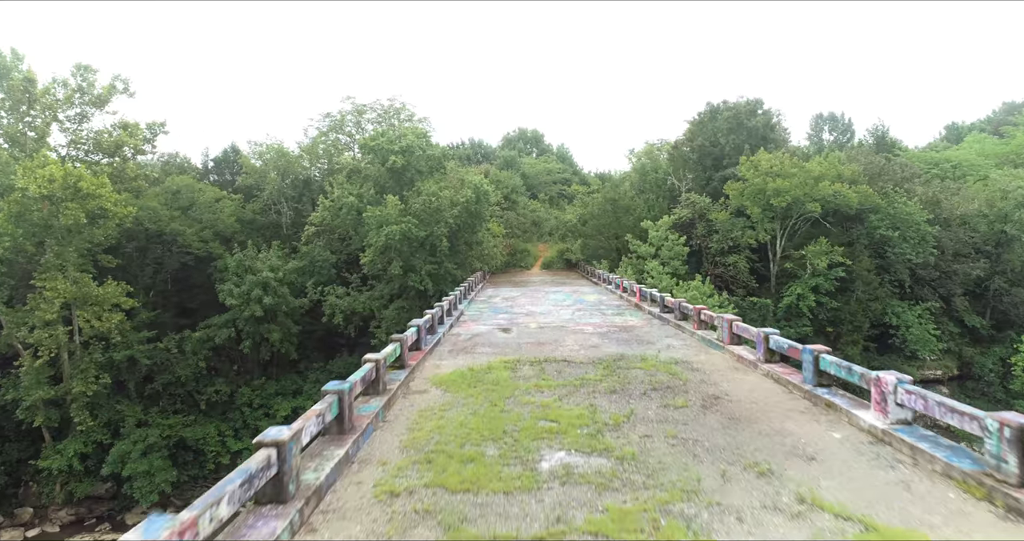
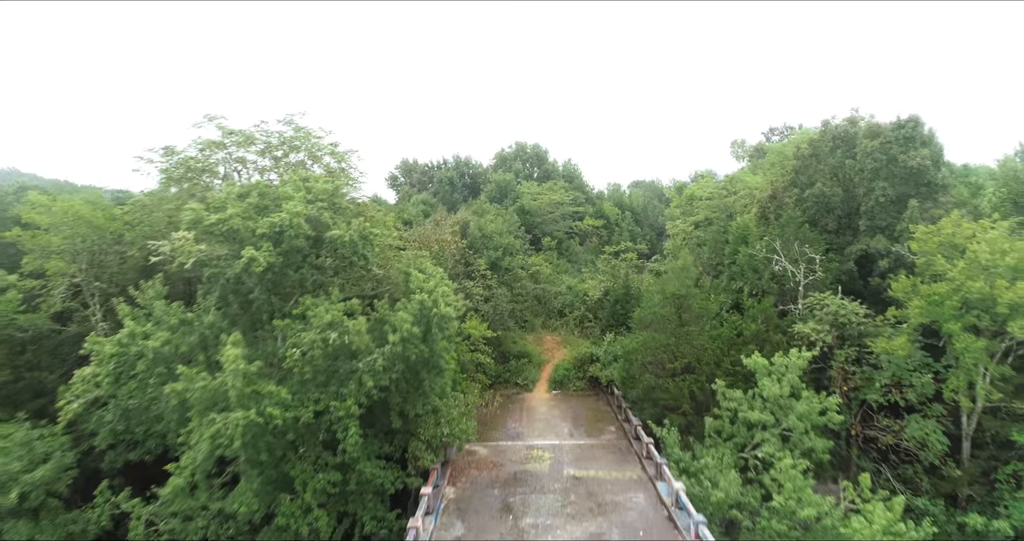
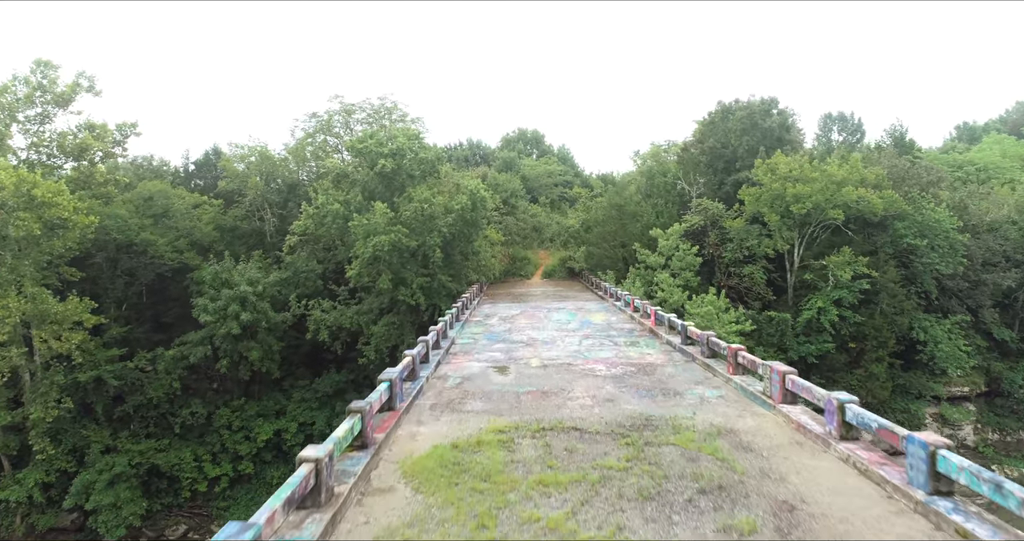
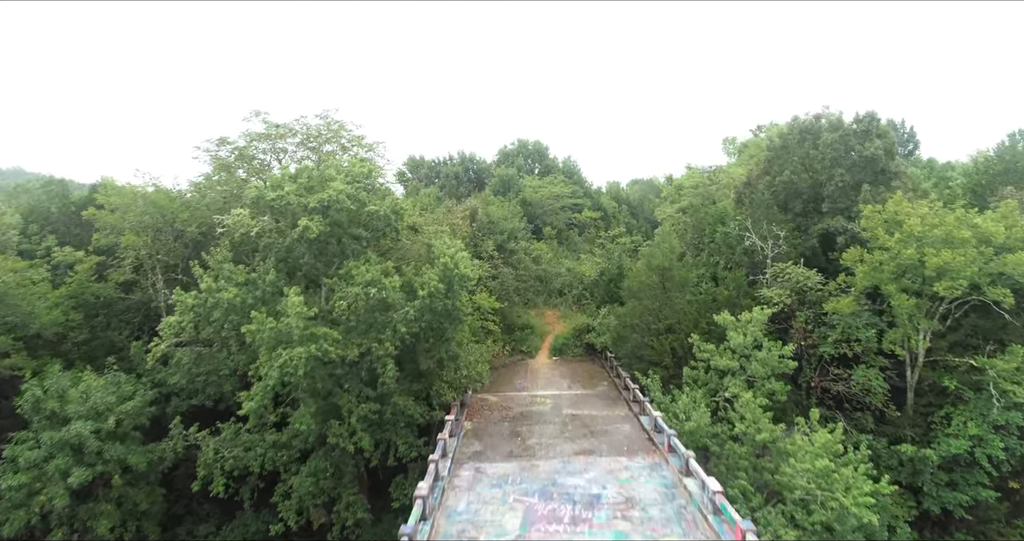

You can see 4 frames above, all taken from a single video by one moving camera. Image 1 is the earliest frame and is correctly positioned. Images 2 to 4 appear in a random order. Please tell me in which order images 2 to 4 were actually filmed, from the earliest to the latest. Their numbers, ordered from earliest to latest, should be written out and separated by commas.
3, 4, 2
